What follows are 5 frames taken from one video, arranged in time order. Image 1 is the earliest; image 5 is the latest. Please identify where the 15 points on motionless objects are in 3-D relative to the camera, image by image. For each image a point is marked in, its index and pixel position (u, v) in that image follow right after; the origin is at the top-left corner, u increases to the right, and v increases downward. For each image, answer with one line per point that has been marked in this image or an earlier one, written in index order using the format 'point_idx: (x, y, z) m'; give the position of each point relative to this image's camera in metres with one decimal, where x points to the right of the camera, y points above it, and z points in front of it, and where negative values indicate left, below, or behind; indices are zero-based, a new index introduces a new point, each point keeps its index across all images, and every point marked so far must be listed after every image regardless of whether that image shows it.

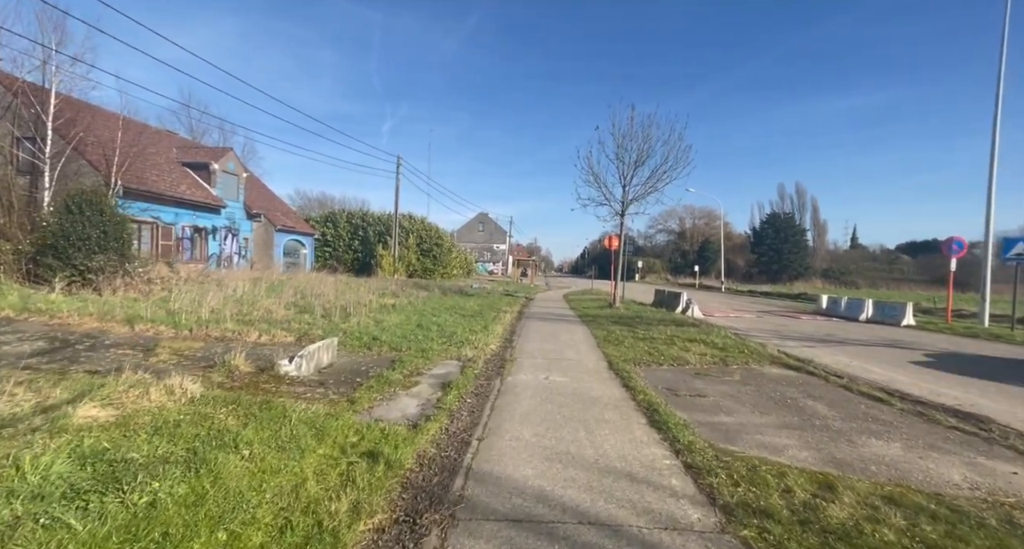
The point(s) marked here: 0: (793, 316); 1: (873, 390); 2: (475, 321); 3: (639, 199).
0: (+11.6, -1.7, +19.4) m
1: (+5.0, -1.6, +6.6) m
2: (-0.9, -1.1, +11.8) m
3: (+4.7, +2.8, +17.5) m
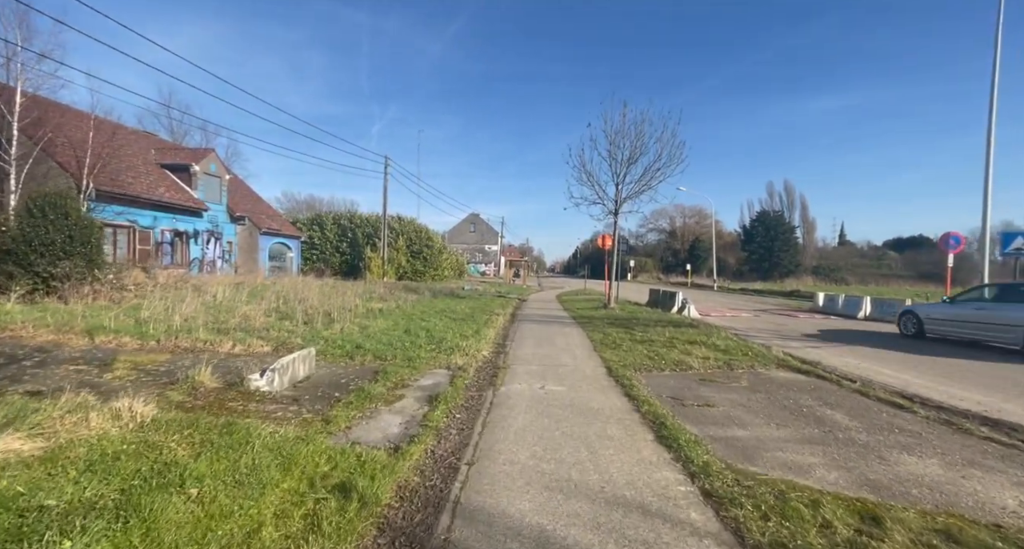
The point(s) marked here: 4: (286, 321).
0: (+11.3, -1.6, +19.1) m
1: (+4.9, -1.6, +6.1) m
2: (-1.1, -1.2, +11.3) m
3: (+4.4, +2.8, +17.1) m
4: (-5.3, -1.0, +11.0) m
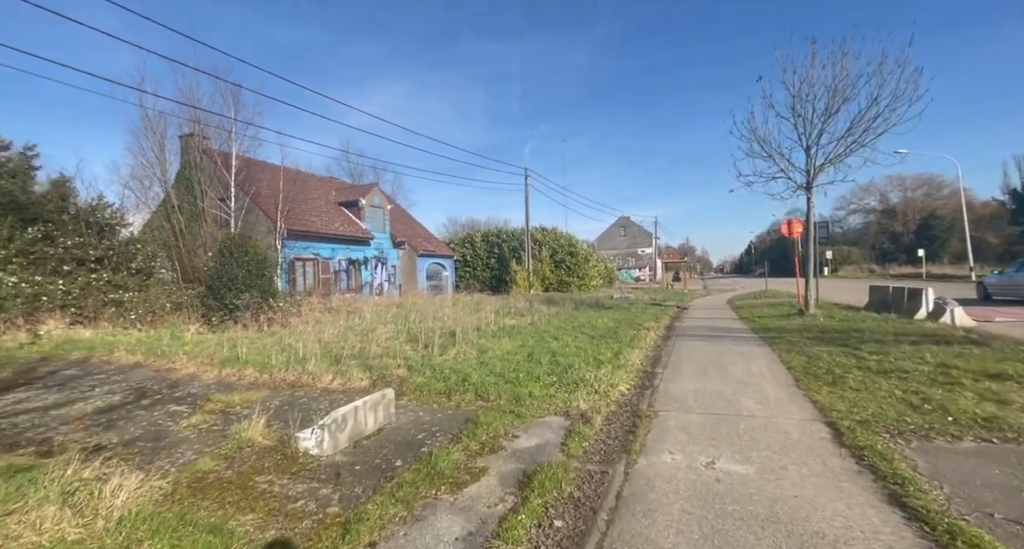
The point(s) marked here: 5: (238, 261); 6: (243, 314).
0: (+16.0, -1.0, +12.2) m
1: (+5.8, -1.2, +2.0) m
2: (+1.7, -1.3, +8.9) m
3: (+8.6, +3.0, +12.6) m
4: (-2.3, -1.5, +10.0) m
5: (-9.4, +0.5, +16.2) m
6: (-9.1, -1.4, +15.9) m
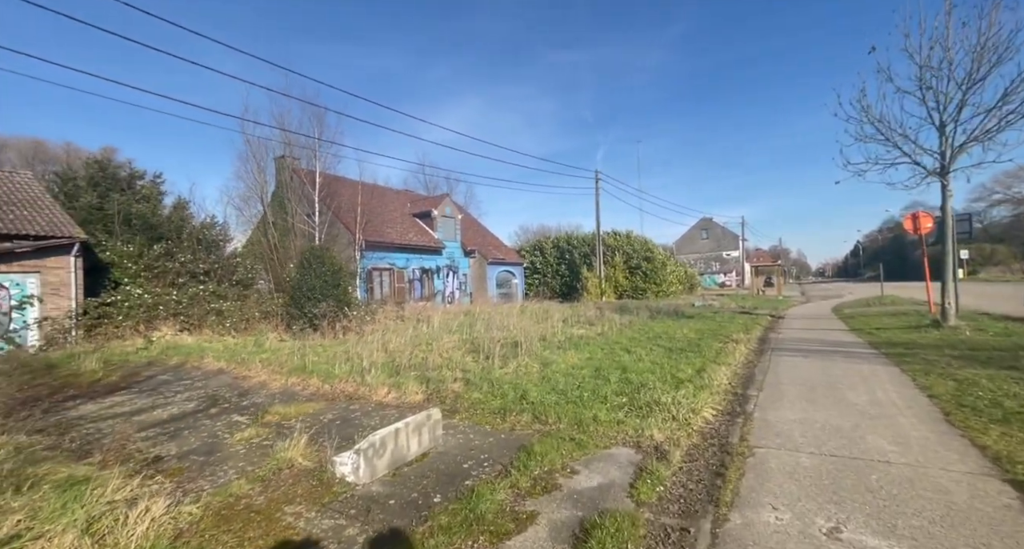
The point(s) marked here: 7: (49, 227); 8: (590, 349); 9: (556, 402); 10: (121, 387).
0: (+17.5, -0.9, +8.8) m
1: (+5.8, -1.2, +0.4) m
2: (+2.9, -1.4, +7.8) m
3: (+10.2, +2.9, +10.6) m
4: (-0.9, -1.6, +9.6) m
5: (-7.0, +0.1, +16.9) m
6: (-6.7, -1.7, +16.5) m
7: (-17.3, +1.8, +17.6) m
8: (+1.5, -1.5, +9.3) m
9: (+0.6, -1.6, +5.9) m
10: (-7.5, -2.1, +9.0) m
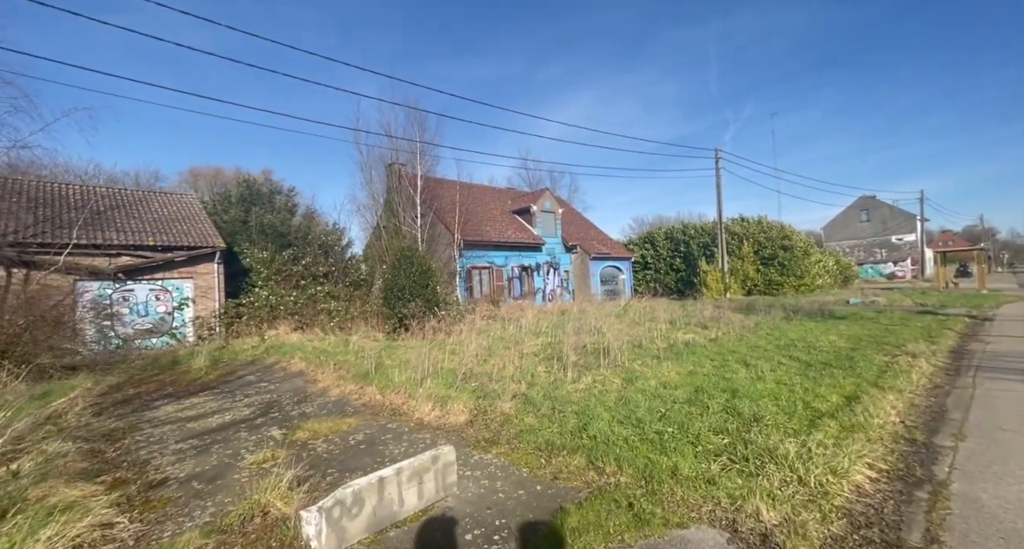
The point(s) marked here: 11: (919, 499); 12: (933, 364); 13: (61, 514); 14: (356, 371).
0: (+18.2, -0.4, +2.9) m
1: (+4.7, -1.0, -2.3) m
2: (+3.8, -1.3, +5.6) m
3: (+11.4, +3.3, +6.4) m
4: (+0.6, -1.5, +8.2) m
5: (-3.6, +0.1, +16.8) m
6: (-3.3, -1.7, +16.4) m
7: (-13.3, +1.5, +20.1) m
8: (+2.8, -1.4, +7.4) m
9: (+1.1, -1.5, +4.3) m
10: (-5.9, -2.2, +9.3) m
11: (+2.8, -1.4, +3.1) m
12: (+6.1, -1.3, +6.8) m
13: (-3.5, -1.9, +3.7) m
14: (-2.9, -1.9, +9.1) m
